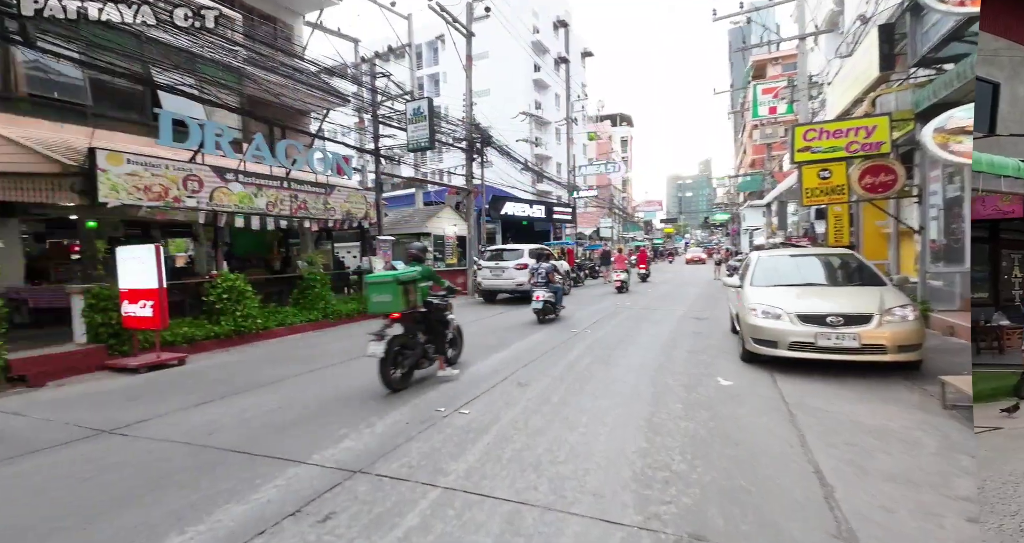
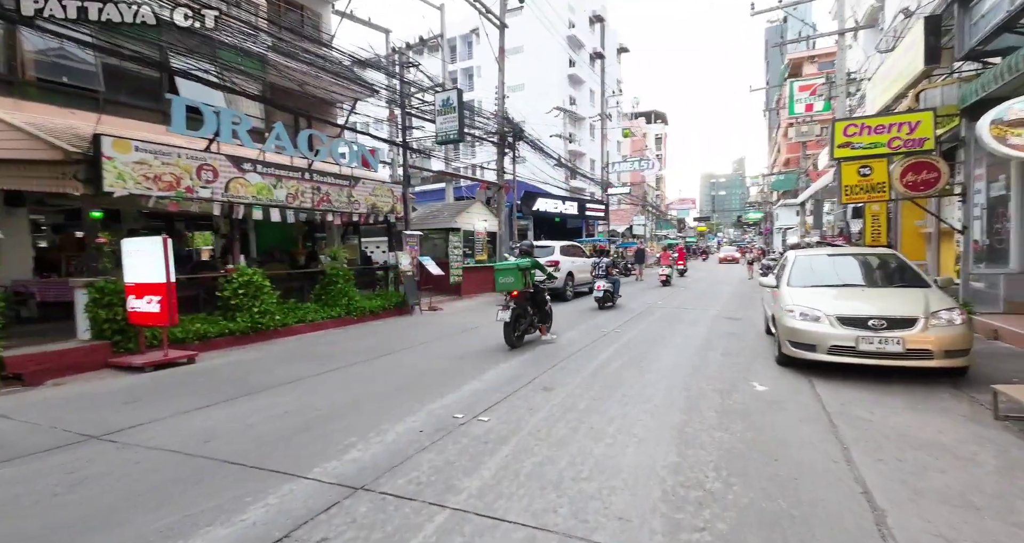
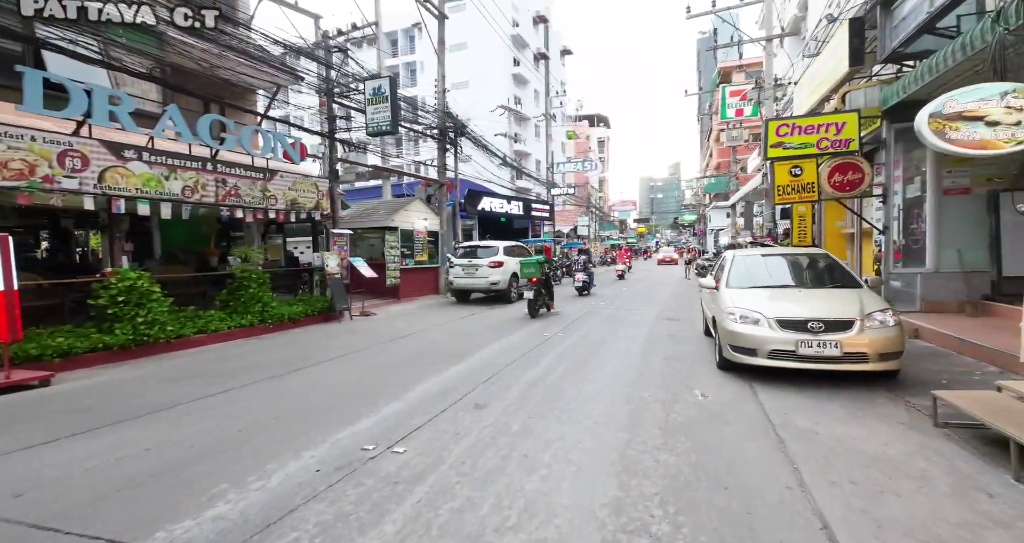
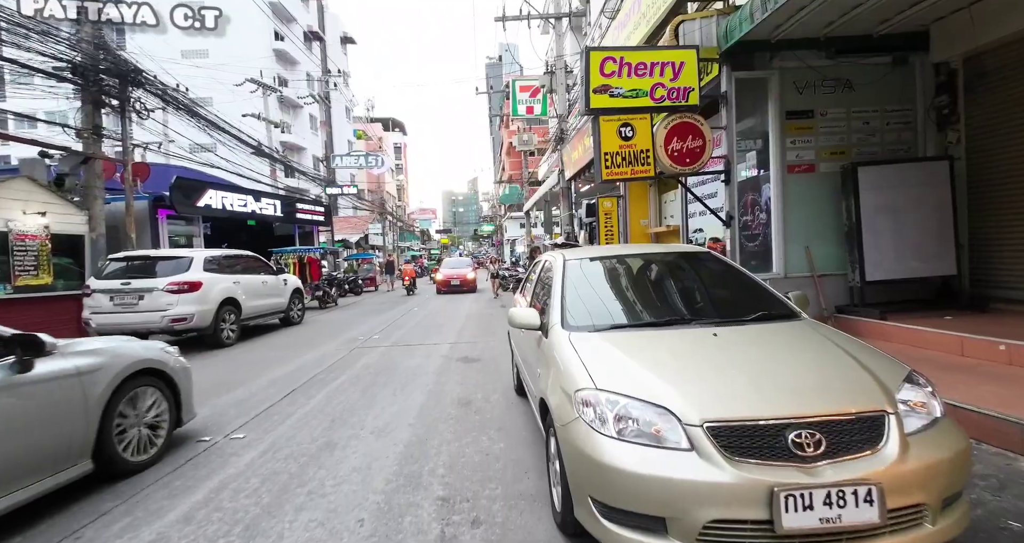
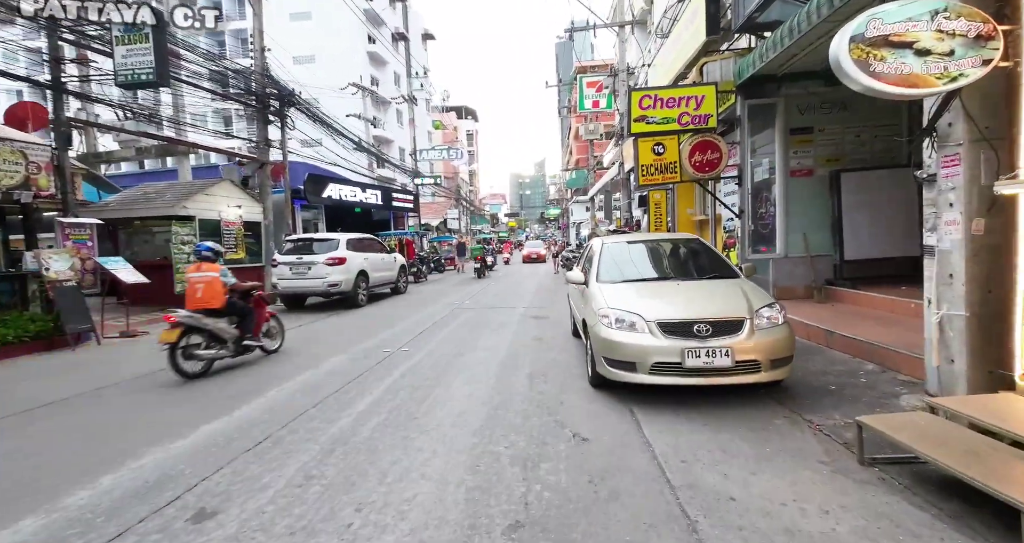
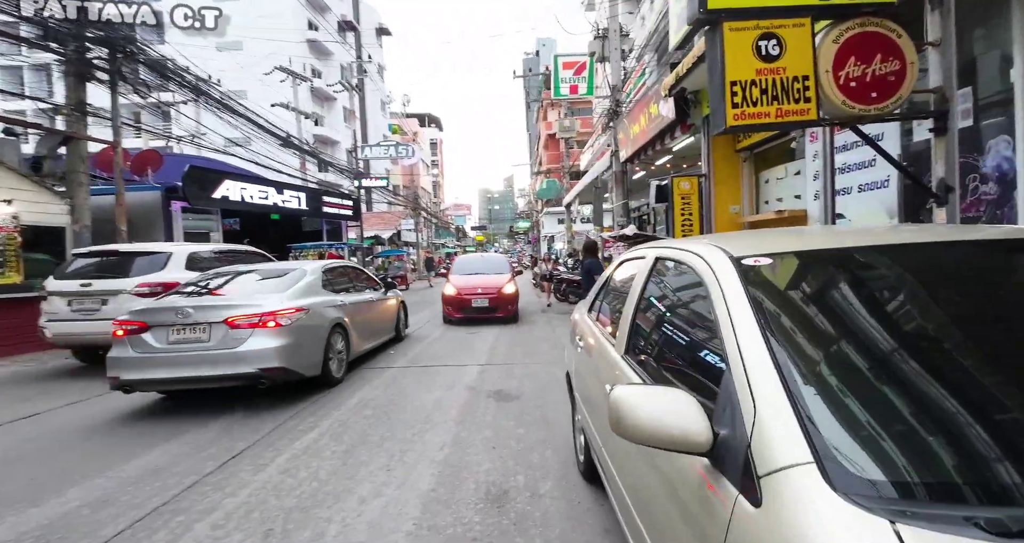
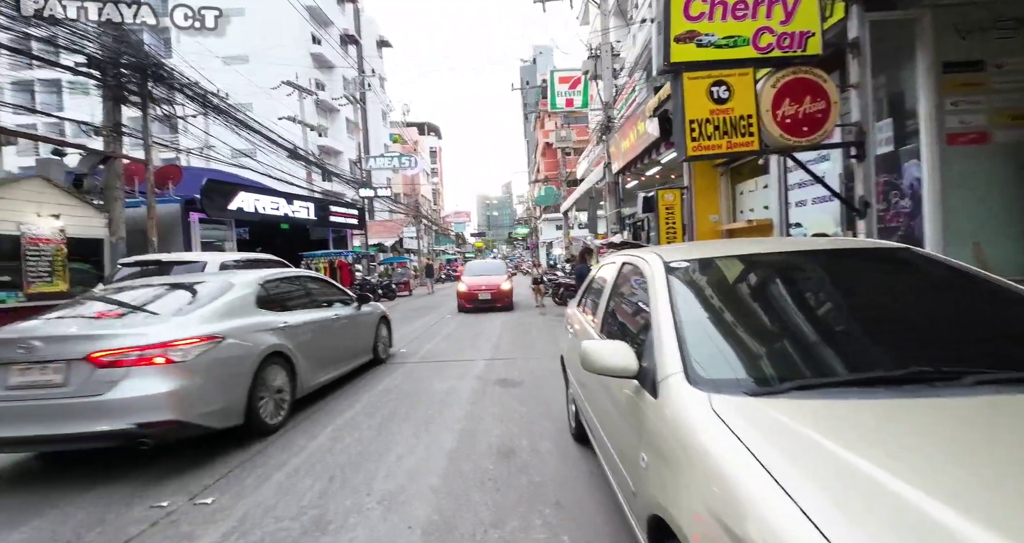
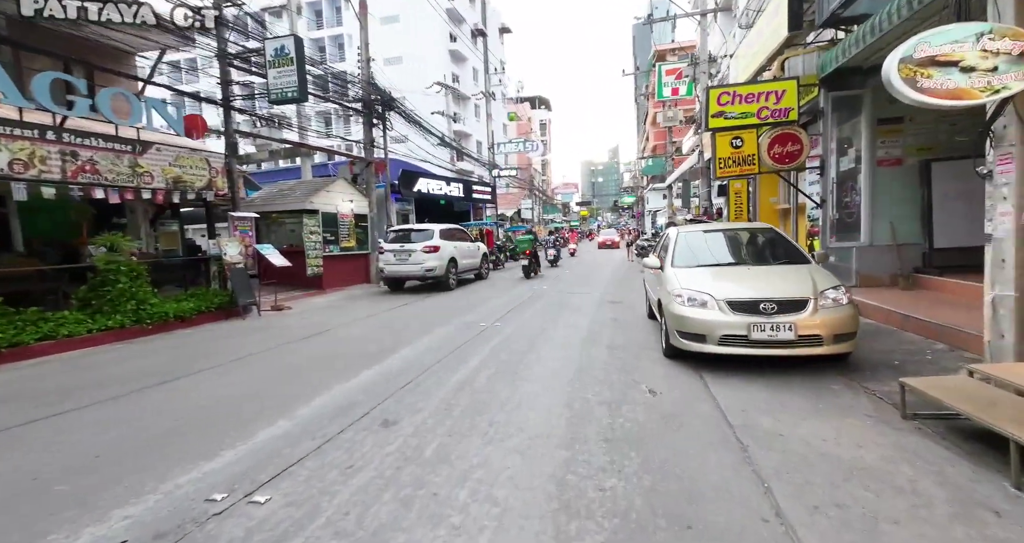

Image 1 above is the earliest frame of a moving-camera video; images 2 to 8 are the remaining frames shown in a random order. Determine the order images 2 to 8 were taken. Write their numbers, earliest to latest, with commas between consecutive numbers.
2, 3, 8, 5, 4, 7, 6
